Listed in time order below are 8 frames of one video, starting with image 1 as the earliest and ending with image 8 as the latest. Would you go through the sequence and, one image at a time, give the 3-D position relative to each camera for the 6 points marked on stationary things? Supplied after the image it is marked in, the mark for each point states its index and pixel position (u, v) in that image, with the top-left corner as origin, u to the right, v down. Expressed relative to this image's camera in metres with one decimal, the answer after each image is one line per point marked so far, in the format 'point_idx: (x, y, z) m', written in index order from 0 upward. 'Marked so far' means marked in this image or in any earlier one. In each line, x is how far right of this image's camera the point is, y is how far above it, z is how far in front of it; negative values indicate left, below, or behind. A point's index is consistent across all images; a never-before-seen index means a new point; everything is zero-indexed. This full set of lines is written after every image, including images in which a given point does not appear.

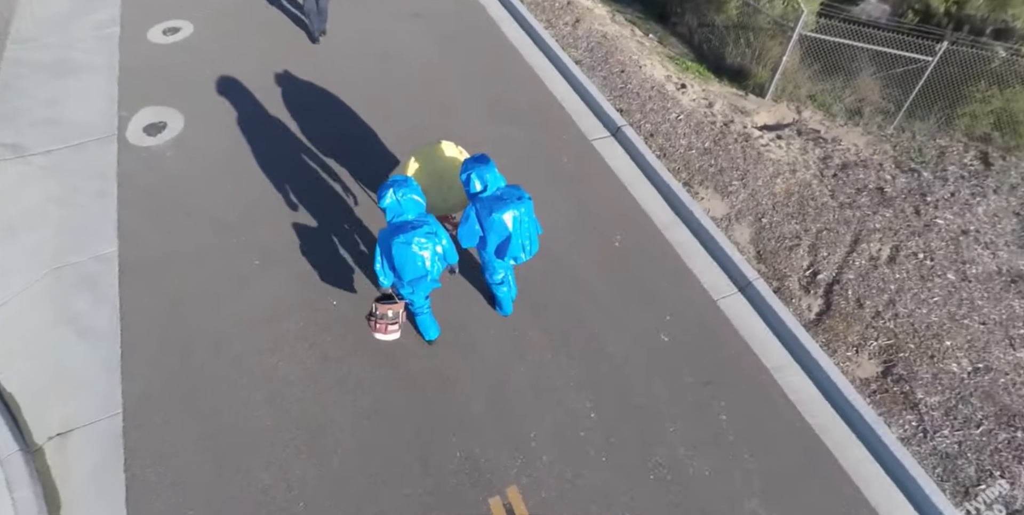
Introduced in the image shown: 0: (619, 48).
0: (+1.4, +2.9, +8.5) m
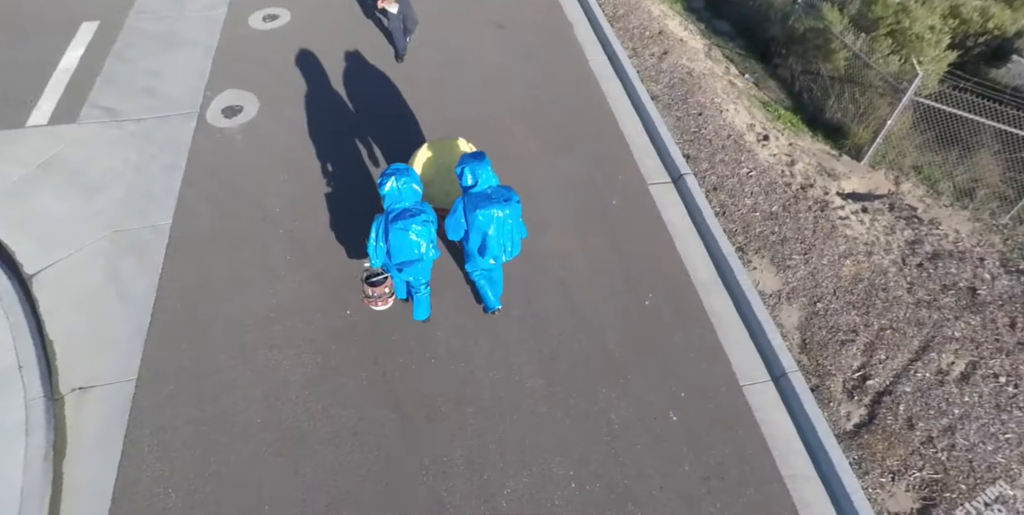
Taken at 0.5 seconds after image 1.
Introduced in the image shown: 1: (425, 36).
0: (+2.4, +2.2, +8.0) m
1: (-1.2, +3.1, +8.6) m
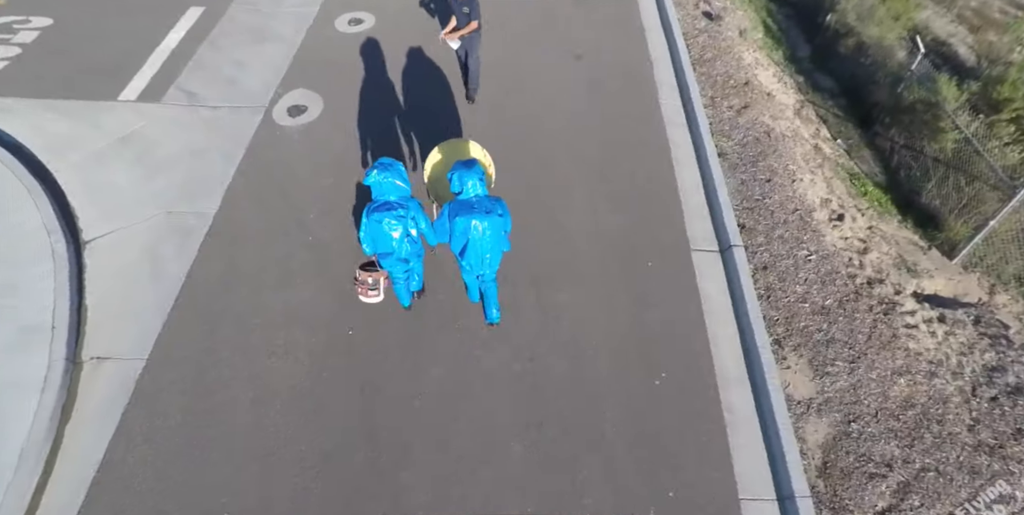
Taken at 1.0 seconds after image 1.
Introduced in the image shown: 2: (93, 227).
0: (+3.1, +1.2, +7.3) m
1: (-0.2, +2.7, +8.5) m
2: (-4.4, +0.4, +6.7) m
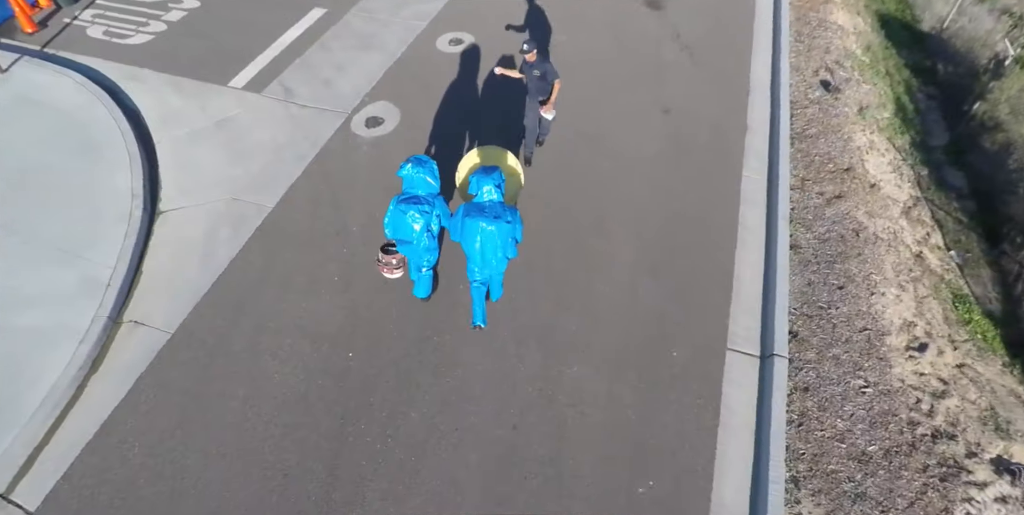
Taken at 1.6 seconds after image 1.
0: (+3.6, 0.0, +6.3) m
1: (+0.9, +2.1, +8.1) m
2: (-3.9, +0.7, +7.2) m
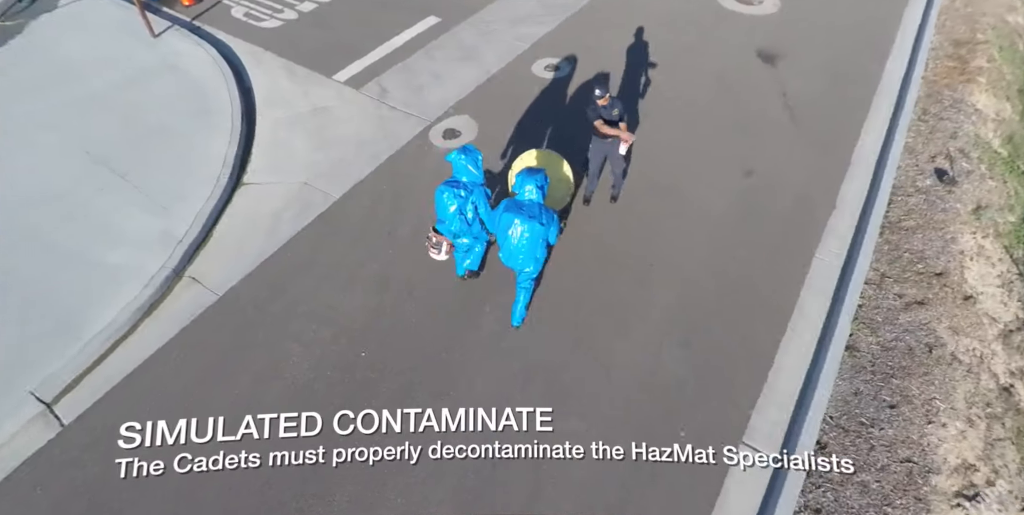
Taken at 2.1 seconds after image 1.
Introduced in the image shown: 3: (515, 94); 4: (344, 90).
0: (+3.7, -1.0, +5.5) m
1: (+1.9, +1.4, +7.7) m
2: (-3.2, +1.0, +7.8) m
3: (0.0, +2.2, +8.6) m
4: (-2.4, +2.3, +8.5) m
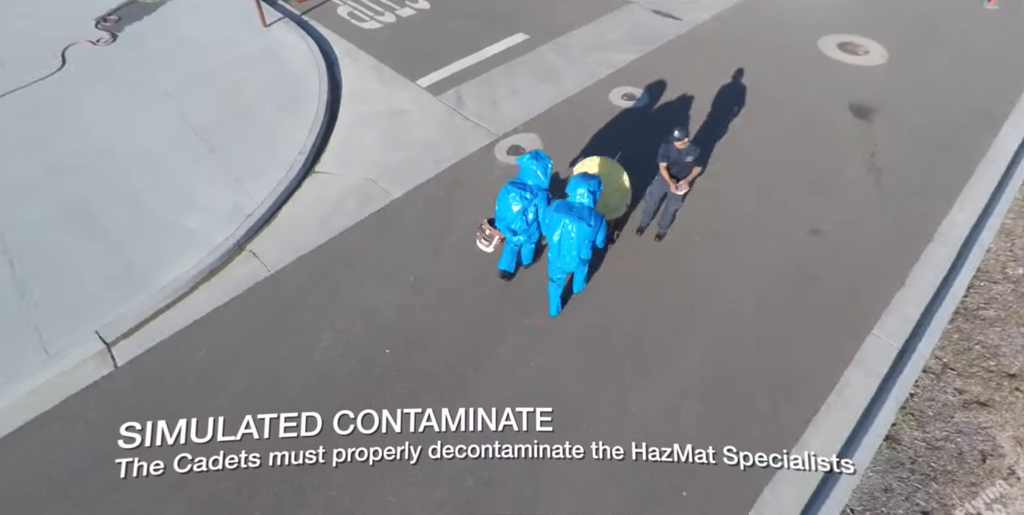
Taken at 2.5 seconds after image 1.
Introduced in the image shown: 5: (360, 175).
0: (+3.7, -1.8, +4.9) m
1: (+2.6, +0.8, +7.4) m
2: (-2.4, +1.2, +8.1) m
3: (+1.0, +1.8, +8.5) m
4: (-1.3, +2.3, +8.8) m
5: (-1.9, +1.1, +8.1) m
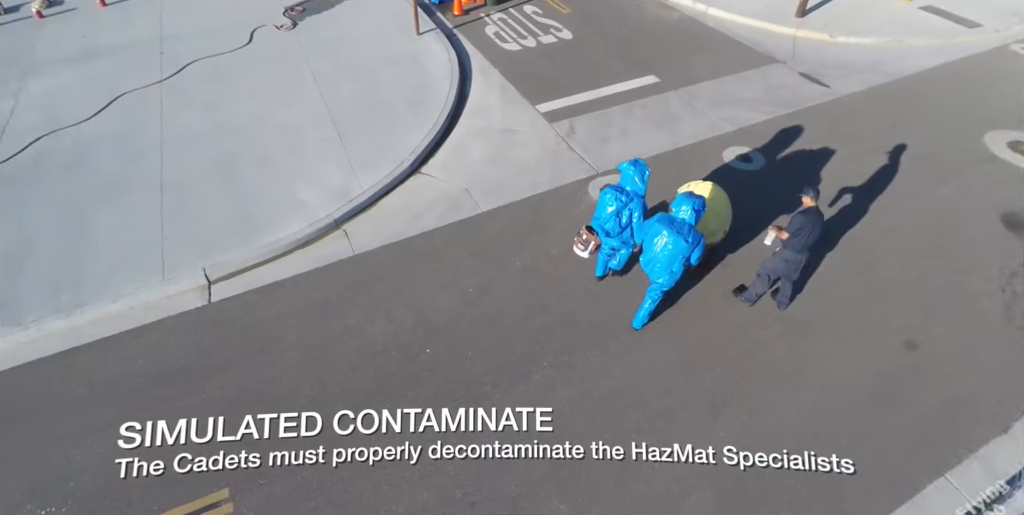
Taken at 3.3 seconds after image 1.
0: (+3.3, -2.8, +4.0) m
1: (+3.5, -0.2, +6.8) m
2: (-1.1, +1.3, +8.6) m
3: (+2.4, +1.1, +8.2) m
4: (+0.3, +2.0, +9.1) m
5: (-0.7, +1.0, +8.5) m
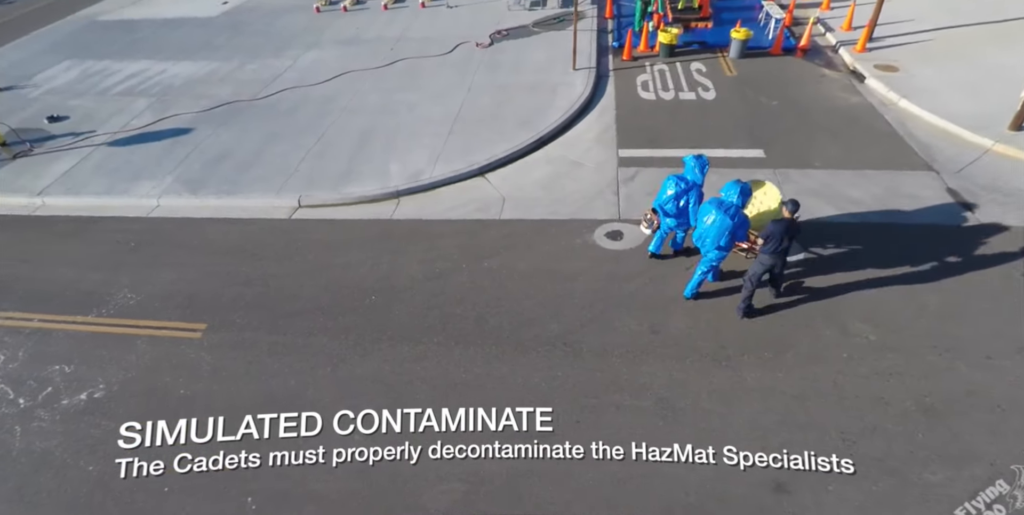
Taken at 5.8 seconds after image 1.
0: (0.0, -3.3, +4.0) m
1: (+2.3, -1.2, +6.3) m
2: (-0.1, +1.3, +10.0) m
3: (+2.5, +0.1, +8.0) m
4: (+1.5, +1.5, +9.7) m
5: (+0.1, +1.0, +9.7) m
